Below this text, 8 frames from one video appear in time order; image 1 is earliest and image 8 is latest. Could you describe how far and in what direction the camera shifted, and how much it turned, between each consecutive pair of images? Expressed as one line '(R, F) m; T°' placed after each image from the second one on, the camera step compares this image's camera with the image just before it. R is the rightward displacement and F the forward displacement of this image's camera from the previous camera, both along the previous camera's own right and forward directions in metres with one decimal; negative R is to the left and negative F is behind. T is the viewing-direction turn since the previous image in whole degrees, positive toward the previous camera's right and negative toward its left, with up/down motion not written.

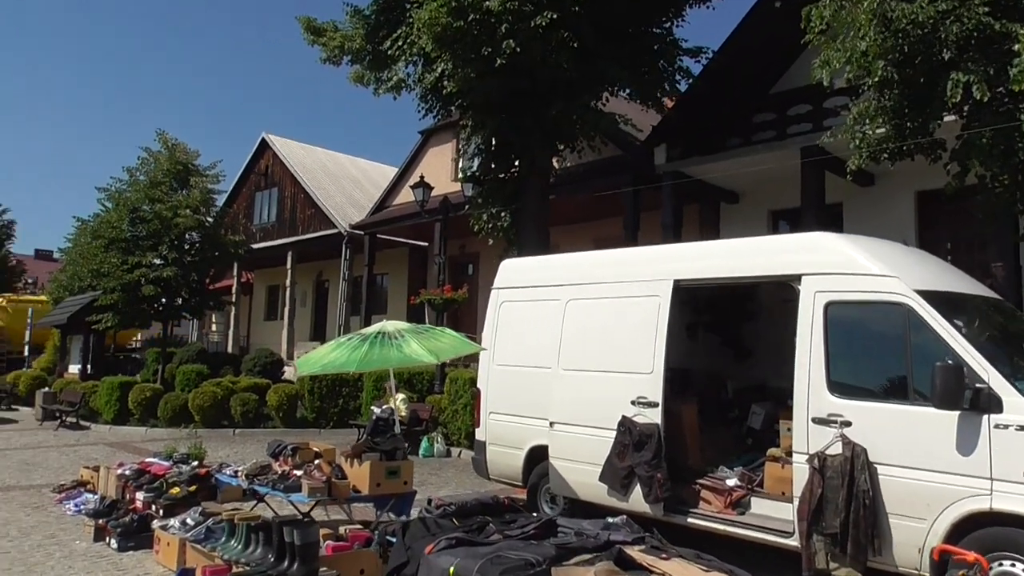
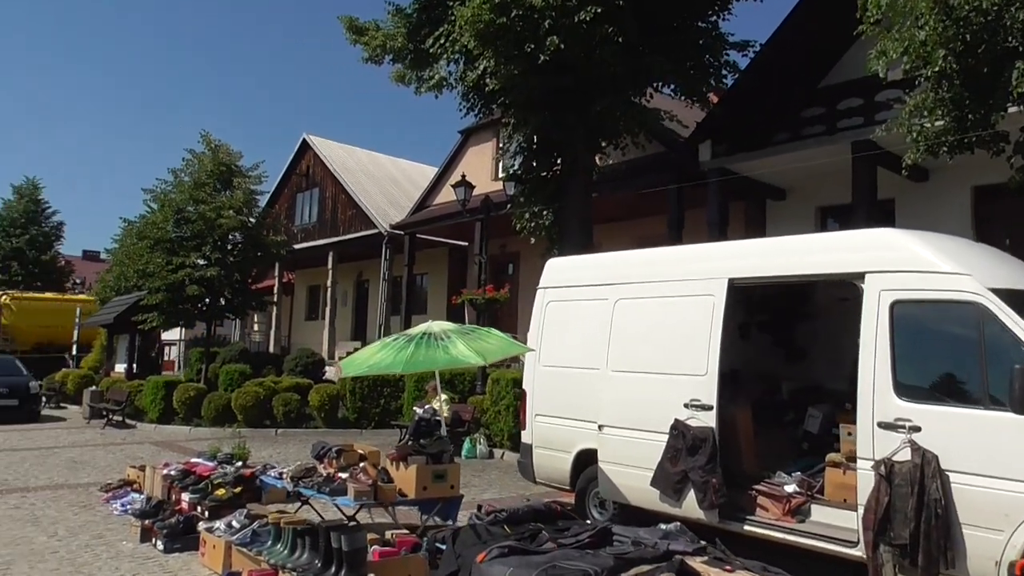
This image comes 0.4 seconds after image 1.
(-0.1, +0.2) m; -3°
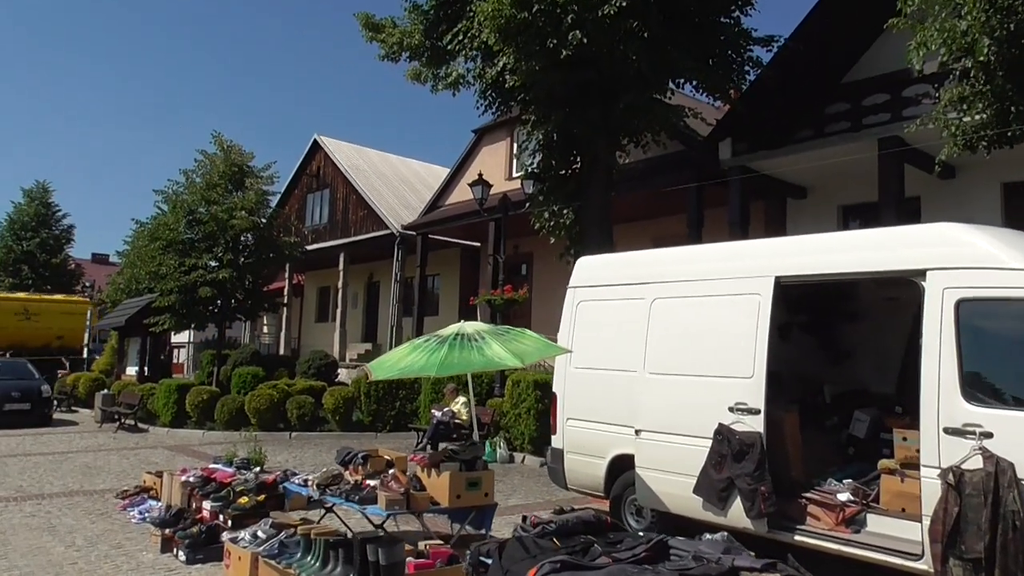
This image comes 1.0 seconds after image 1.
(-0.2, +0.3) m; 0°
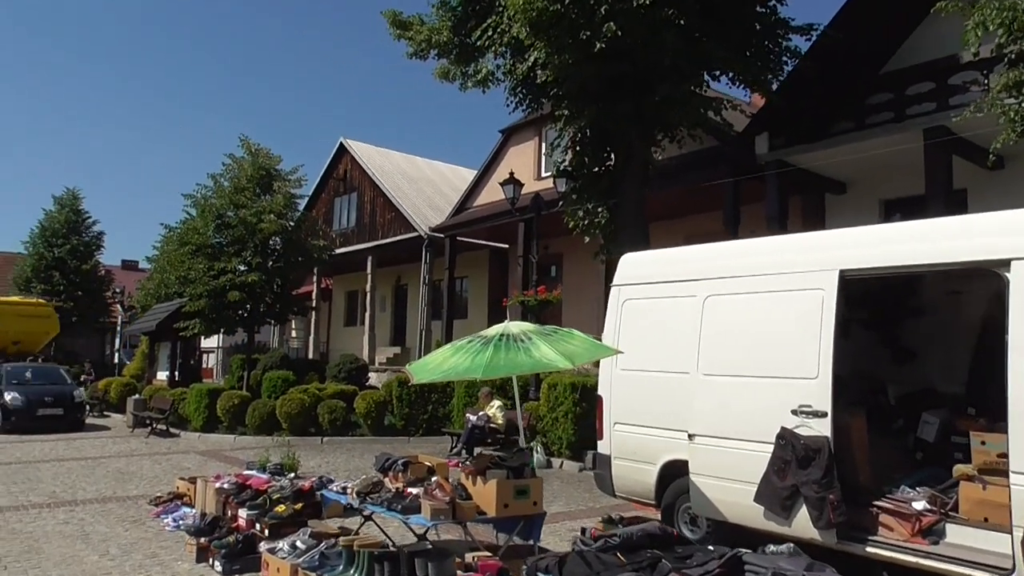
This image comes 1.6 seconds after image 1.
(-0.2, +0.3) m; -2°
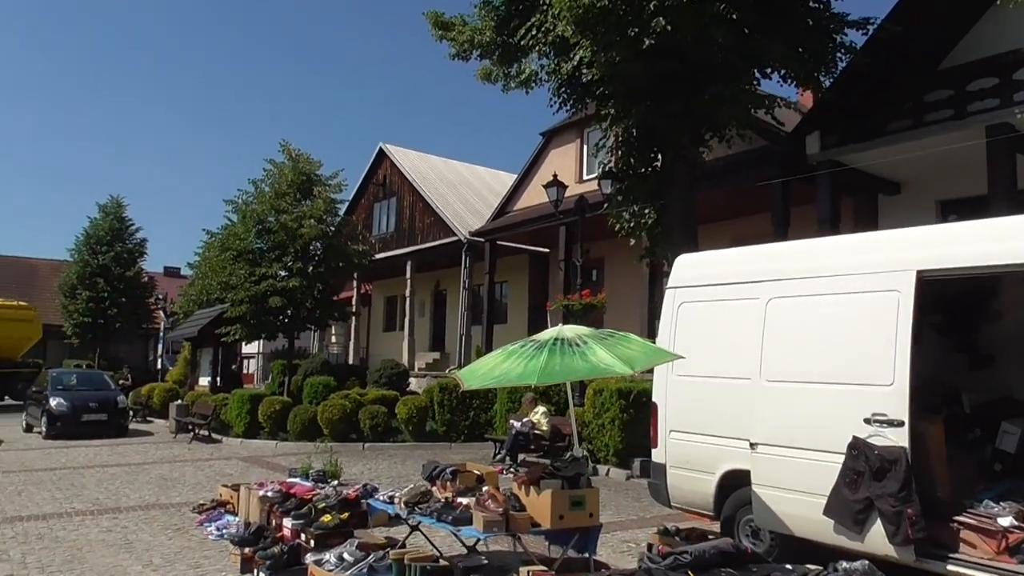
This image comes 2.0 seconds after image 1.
(-0.1, +0.2) m; -3°
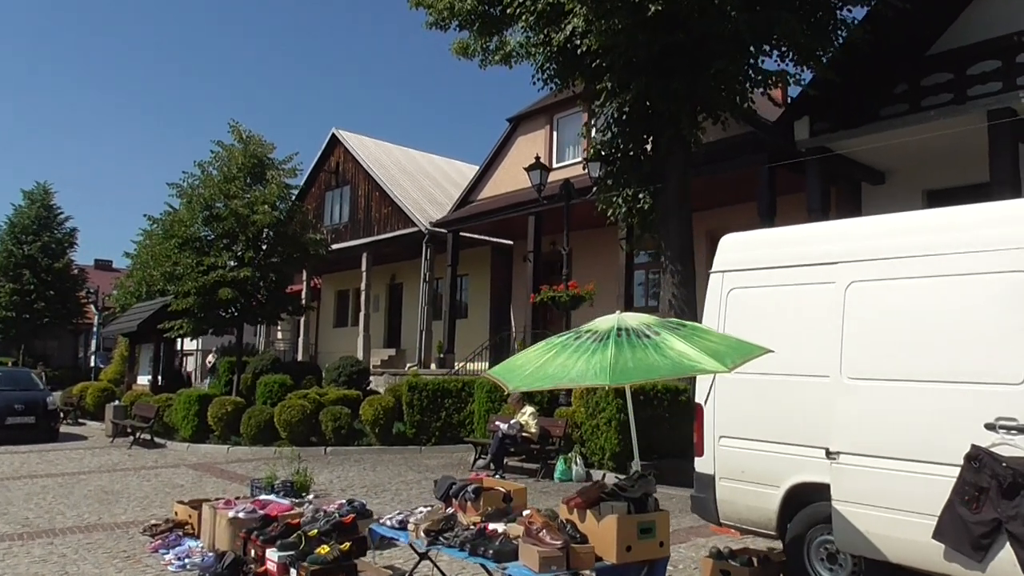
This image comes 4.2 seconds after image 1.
(-0.6, +1.1) m; +4°
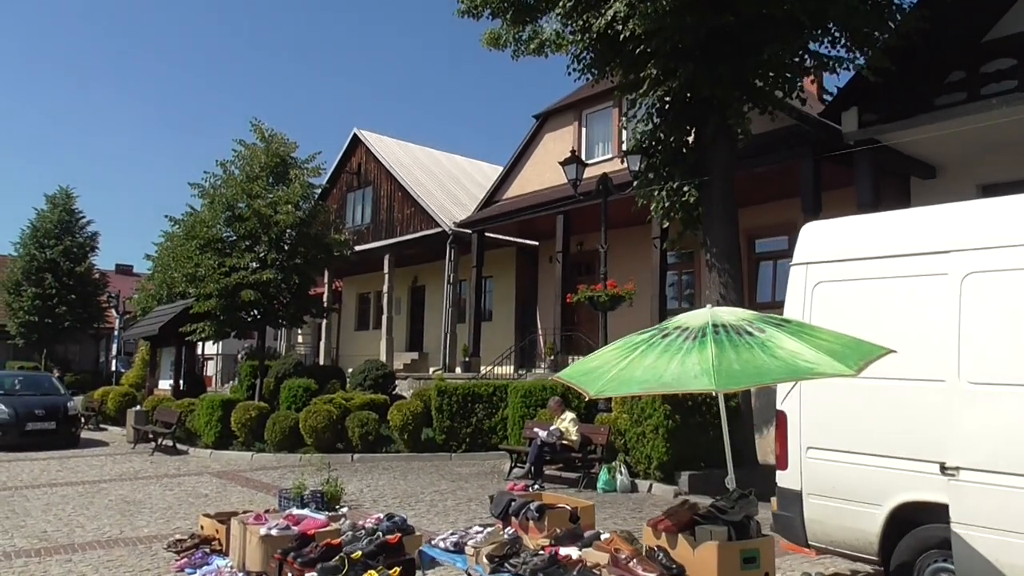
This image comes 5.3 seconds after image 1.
(-0.3, +0.6) m; -1°
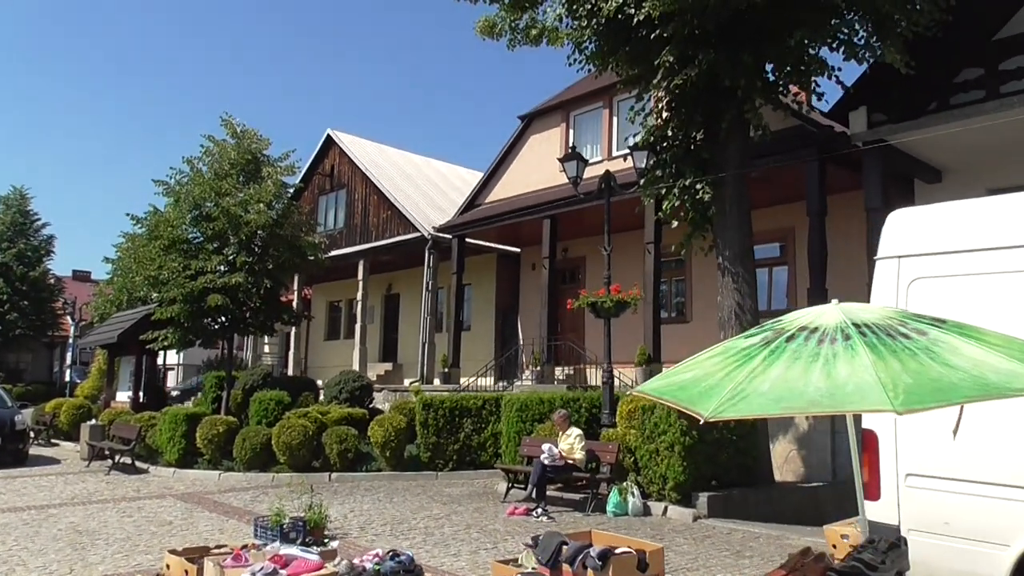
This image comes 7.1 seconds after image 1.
(-0.4, +1.0) m; +2°
